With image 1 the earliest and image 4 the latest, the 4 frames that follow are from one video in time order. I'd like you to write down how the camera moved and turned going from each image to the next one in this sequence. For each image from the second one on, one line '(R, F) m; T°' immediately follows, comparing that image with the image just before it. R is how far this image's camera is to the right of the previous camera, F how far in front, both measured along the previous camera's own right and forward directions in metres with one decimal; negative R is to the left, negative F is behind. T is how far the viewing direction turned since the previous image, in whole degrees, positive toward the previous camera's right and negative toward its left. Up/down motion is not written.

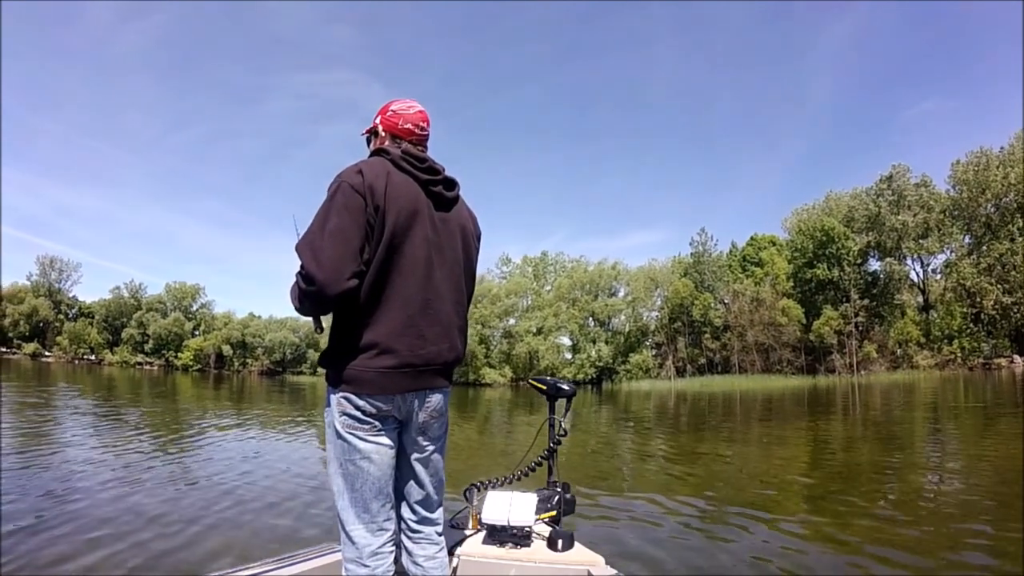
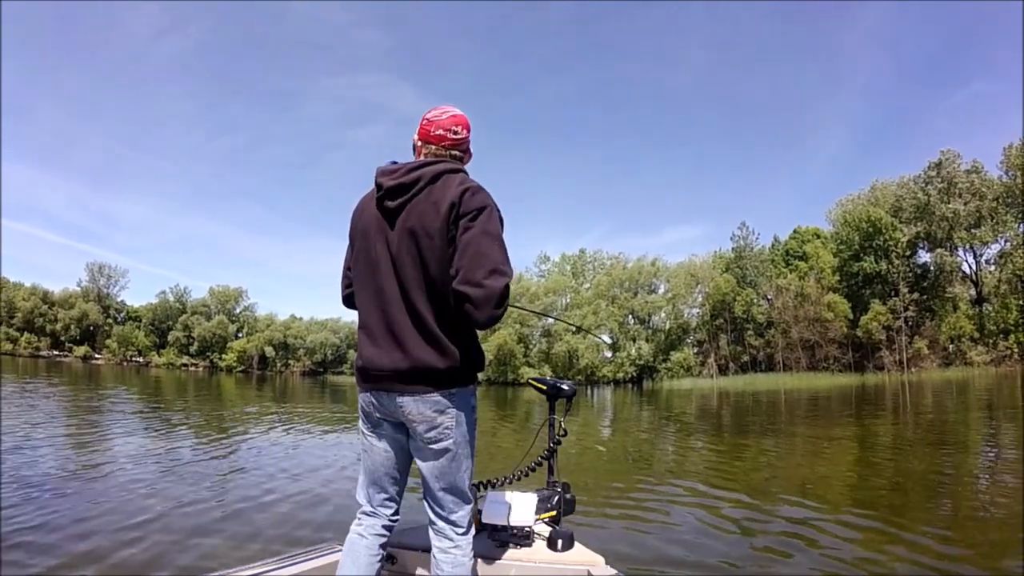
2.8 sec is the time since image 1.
(+0.7, +0.2) m; -4°
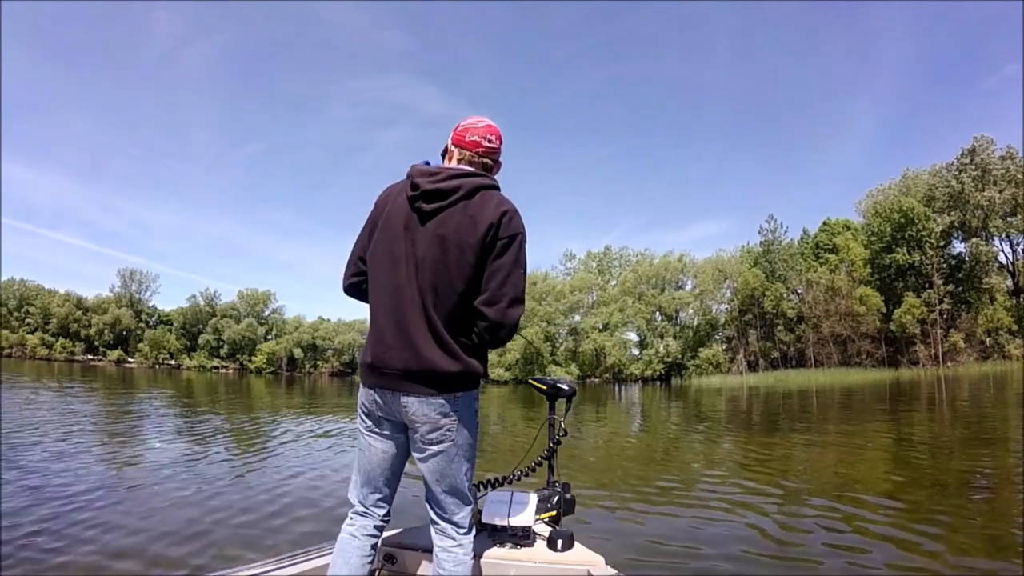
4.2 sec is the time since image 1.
(+0.5, +0.1) m; -3°
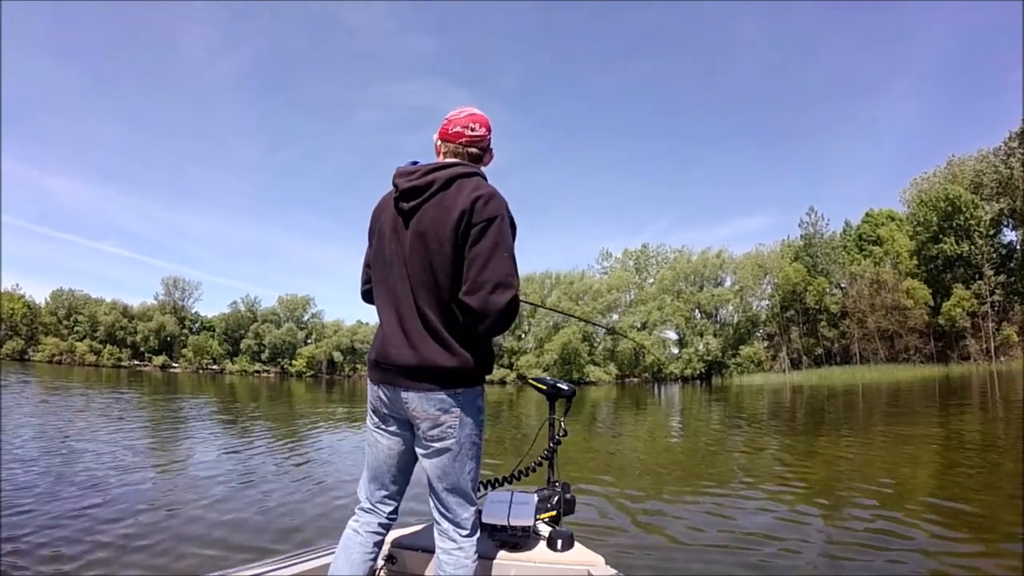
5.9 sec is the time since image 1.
(+0.7, 0.0) m; -4°
